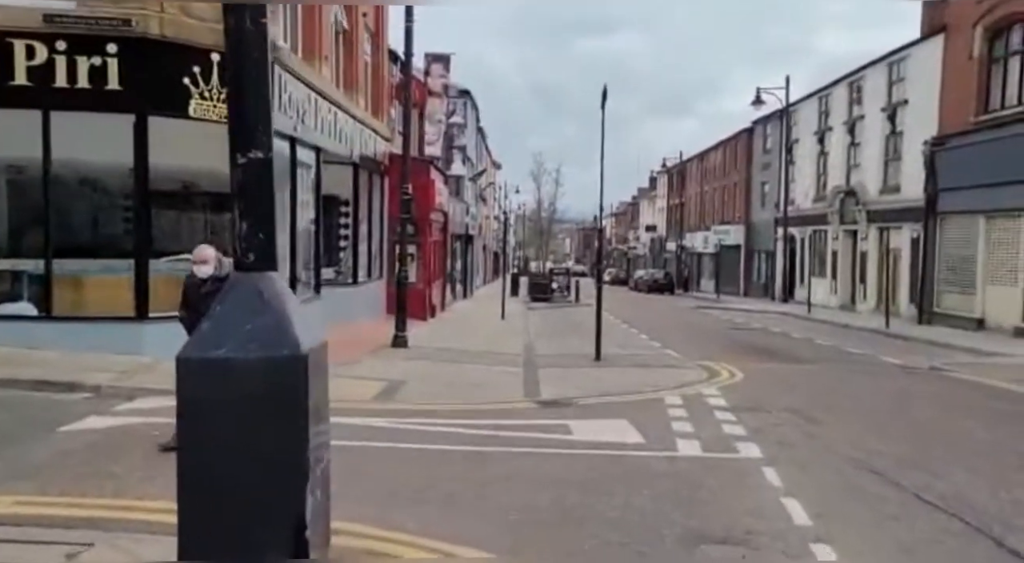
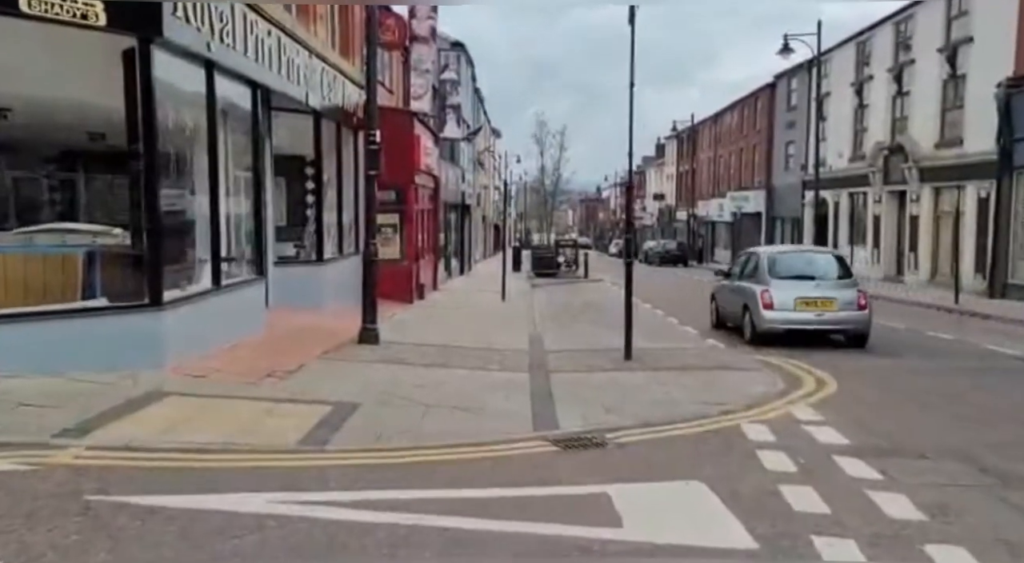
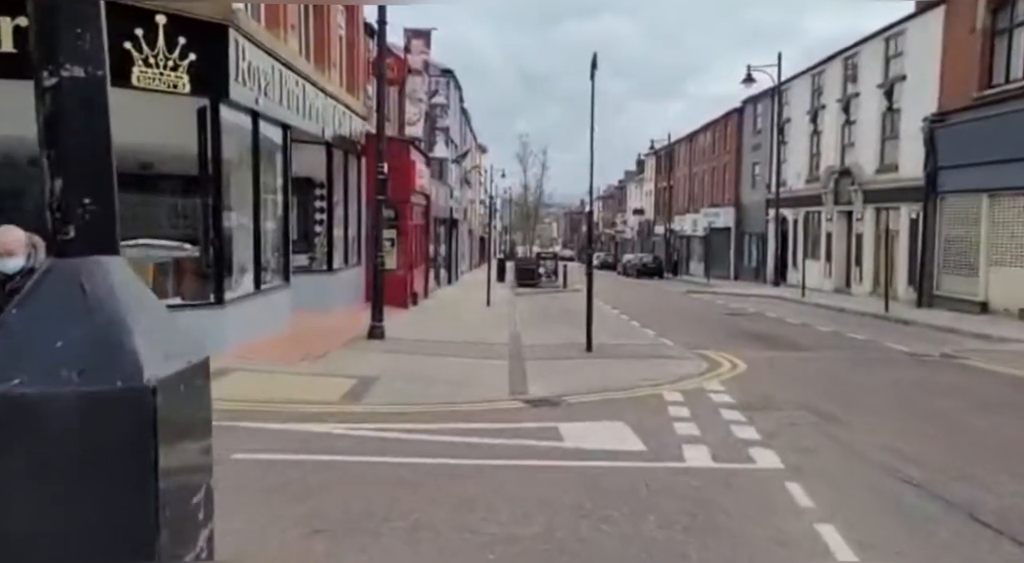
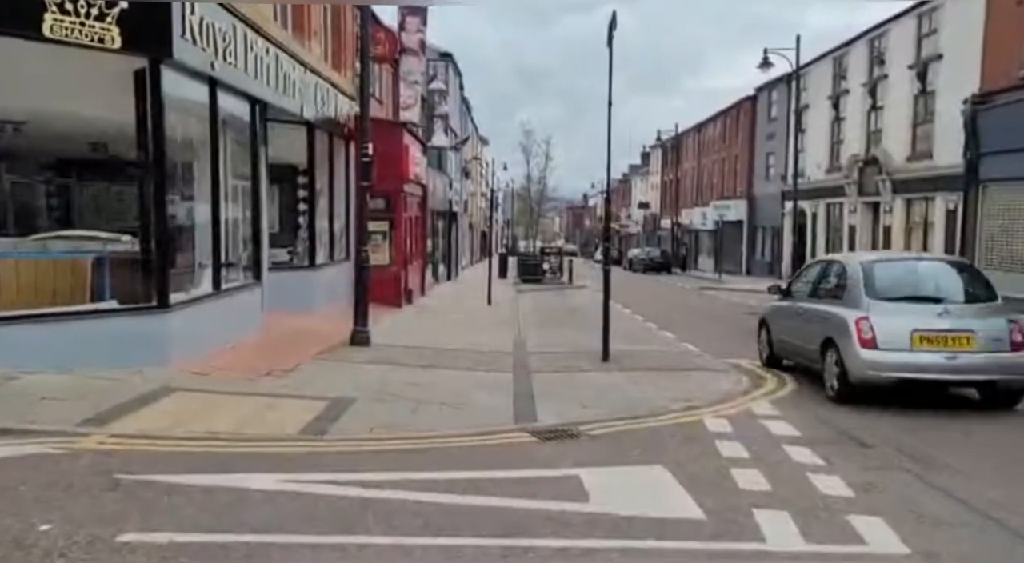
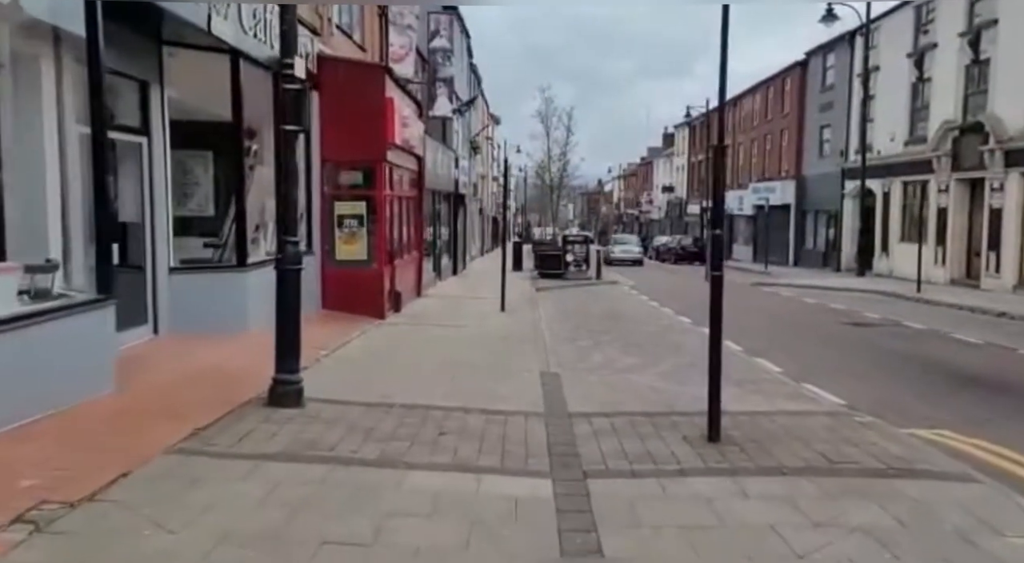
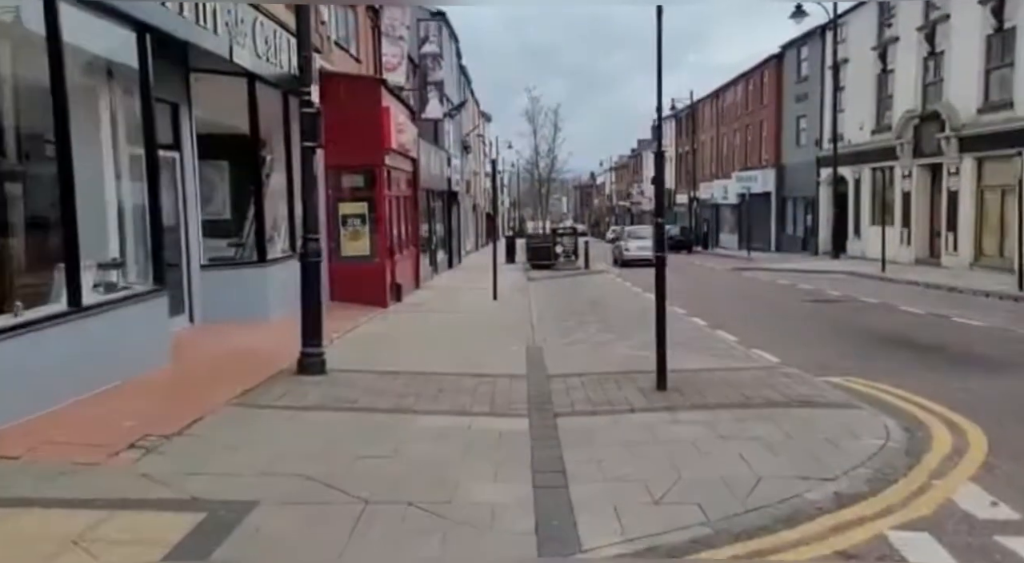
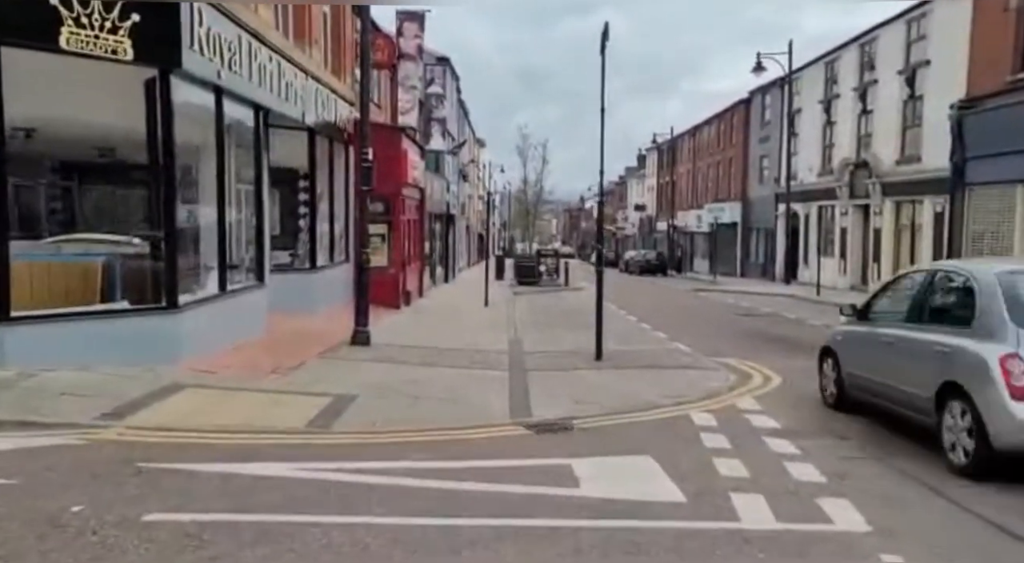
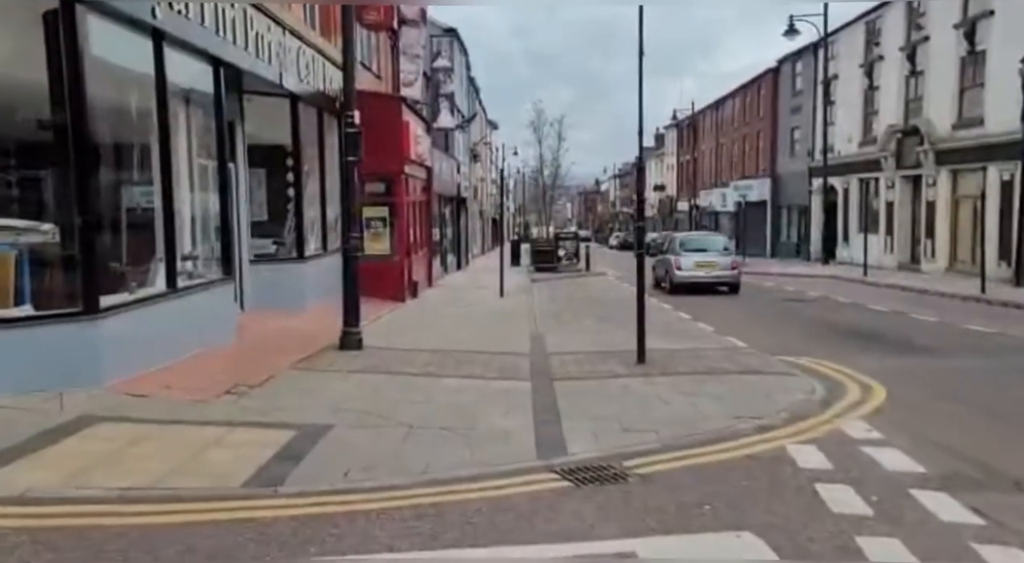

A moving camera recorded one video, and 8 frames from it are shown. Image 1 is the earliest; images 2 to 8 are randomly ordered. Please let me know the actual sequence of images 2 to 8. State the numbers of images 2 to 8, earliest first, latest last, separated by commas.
3, 7, 4, 2, 8, 6, 5
